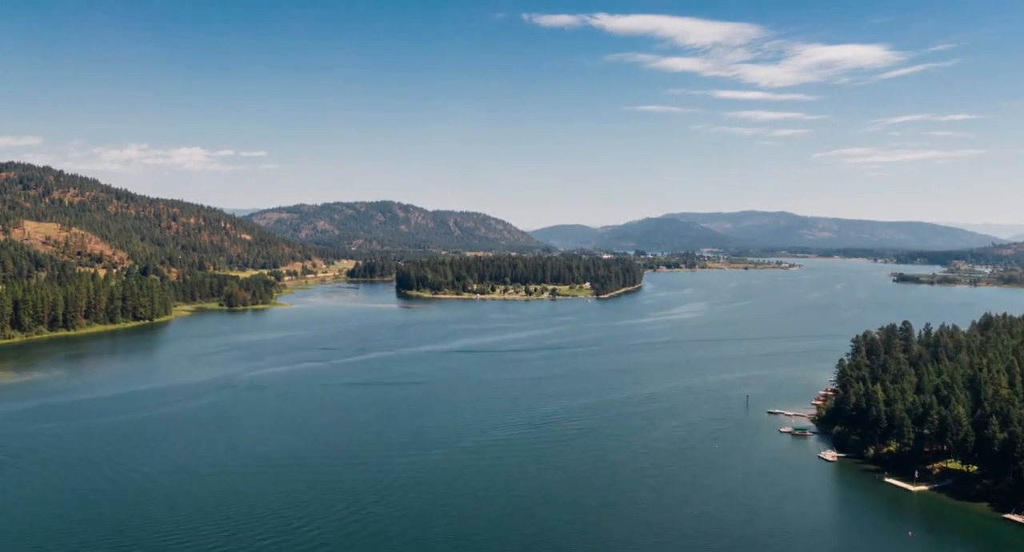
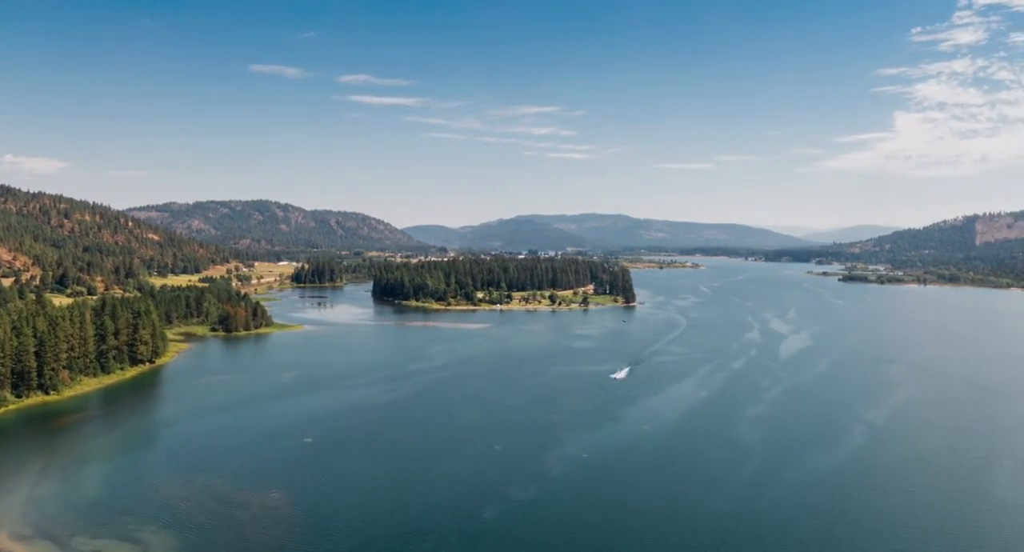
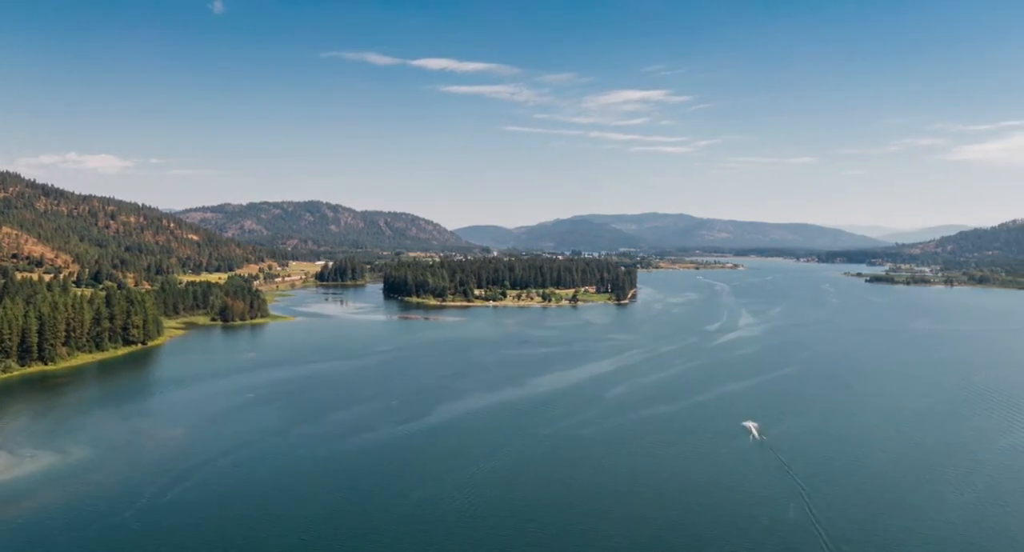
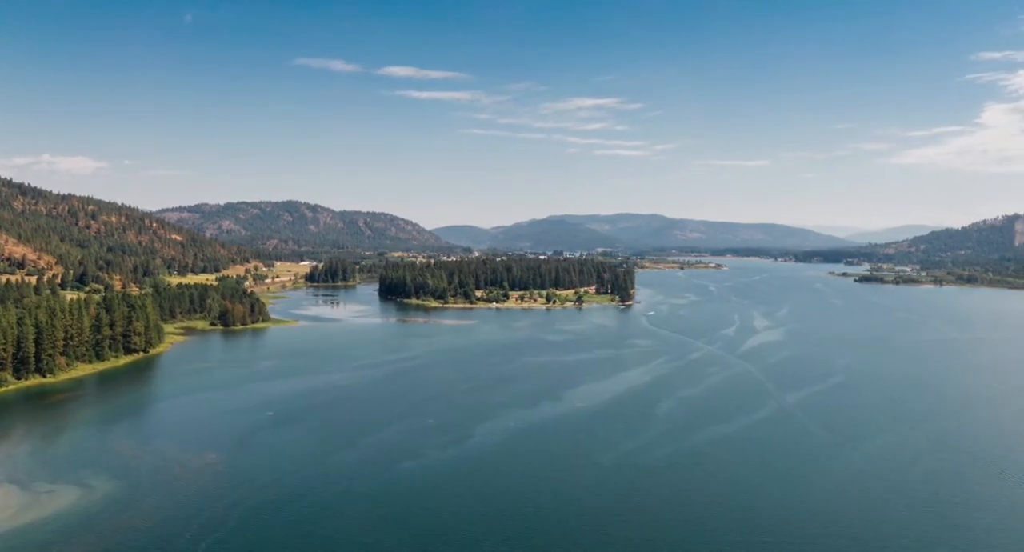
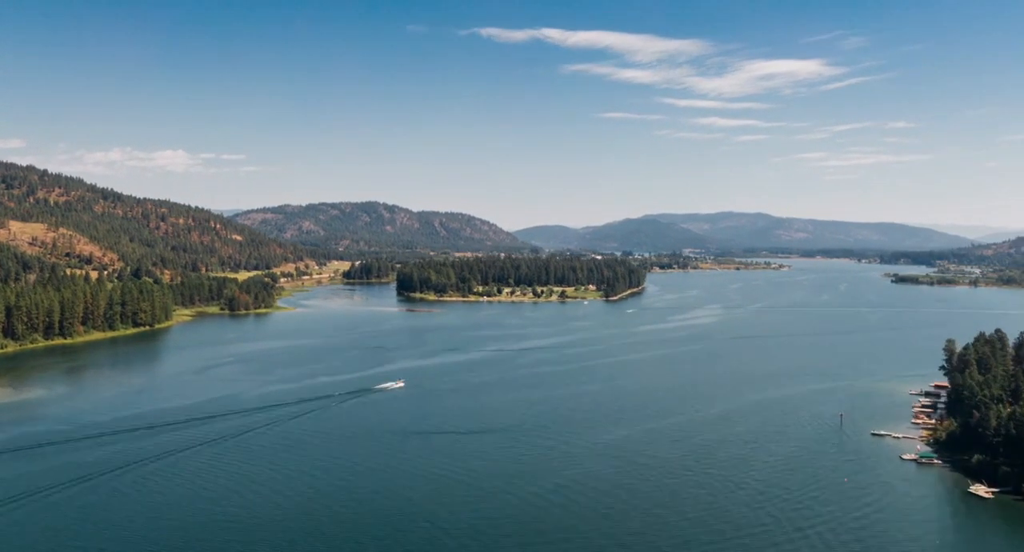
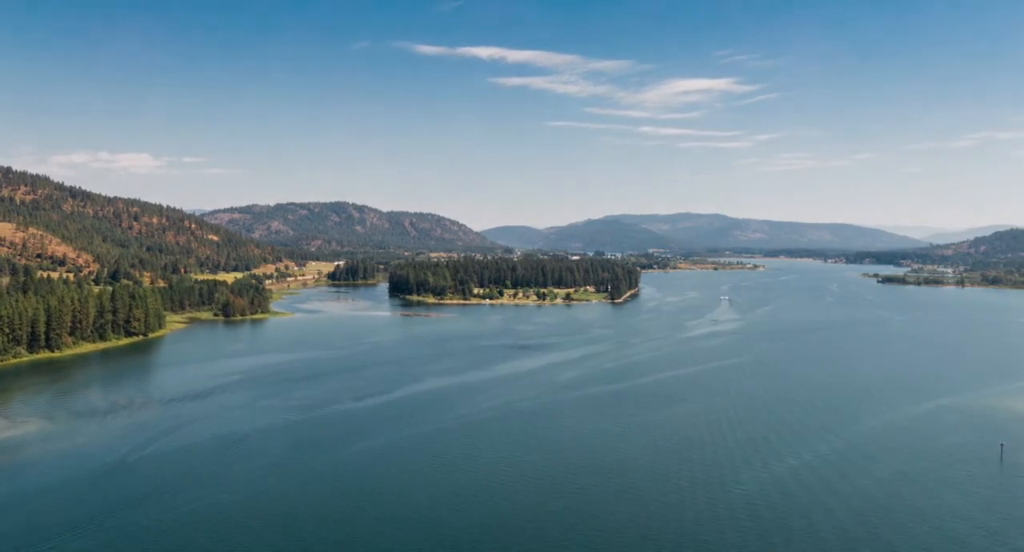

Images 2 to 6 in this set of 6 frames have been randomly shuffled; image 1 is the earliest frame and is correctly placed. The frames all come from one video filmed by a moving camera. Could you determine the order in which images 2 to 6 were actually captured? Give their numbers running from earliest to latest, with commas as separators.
5, 6, 3, 4, 2
